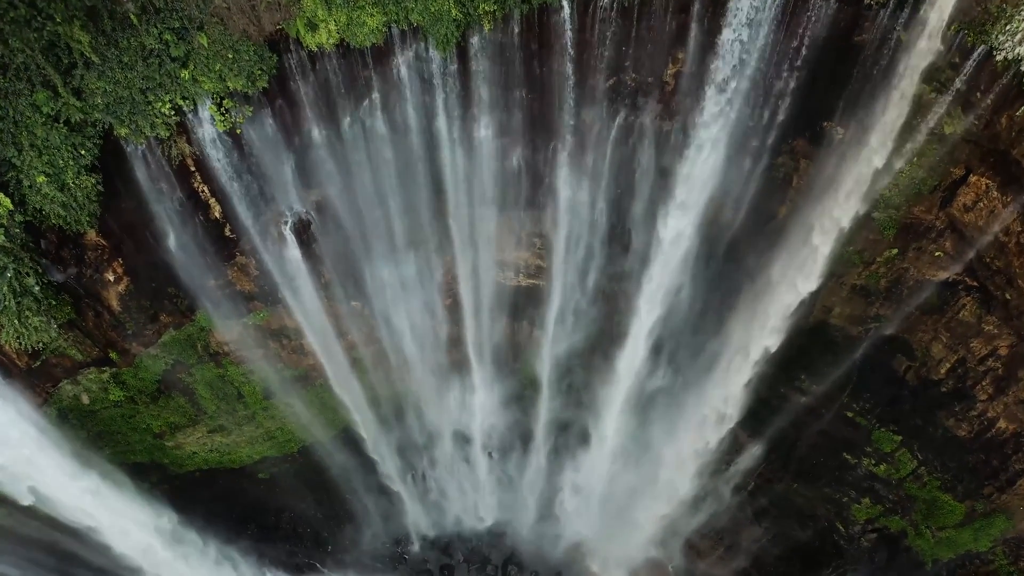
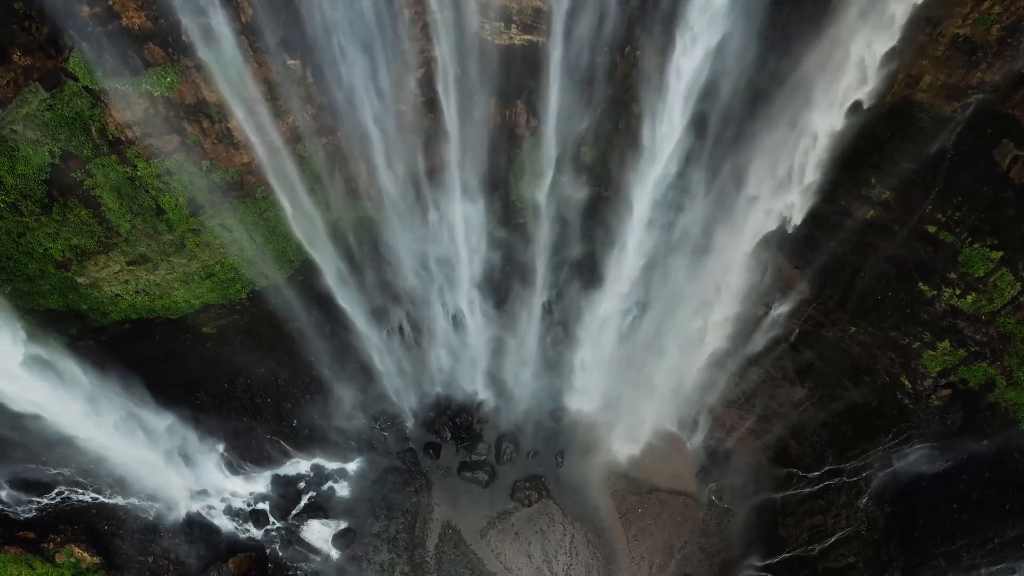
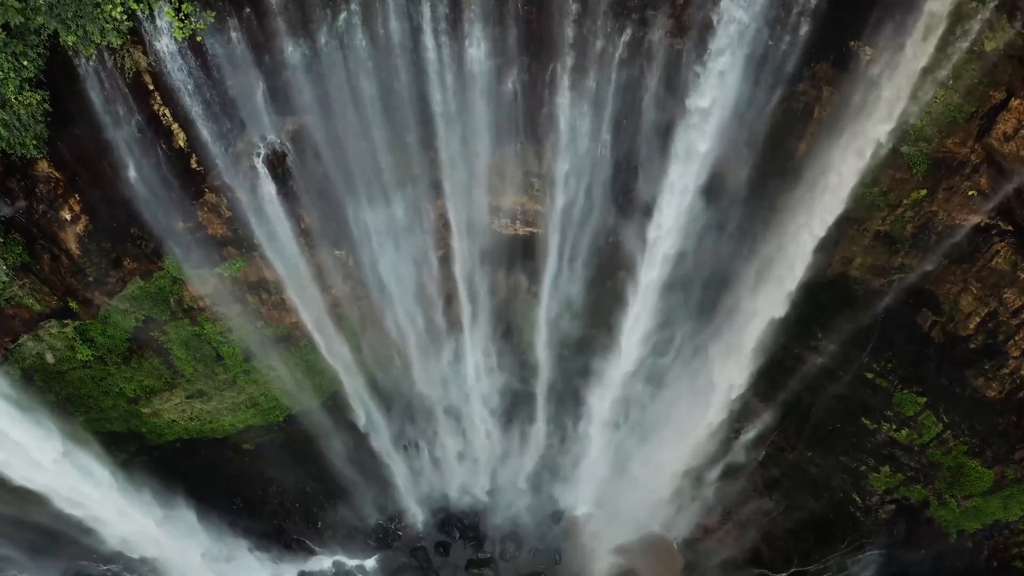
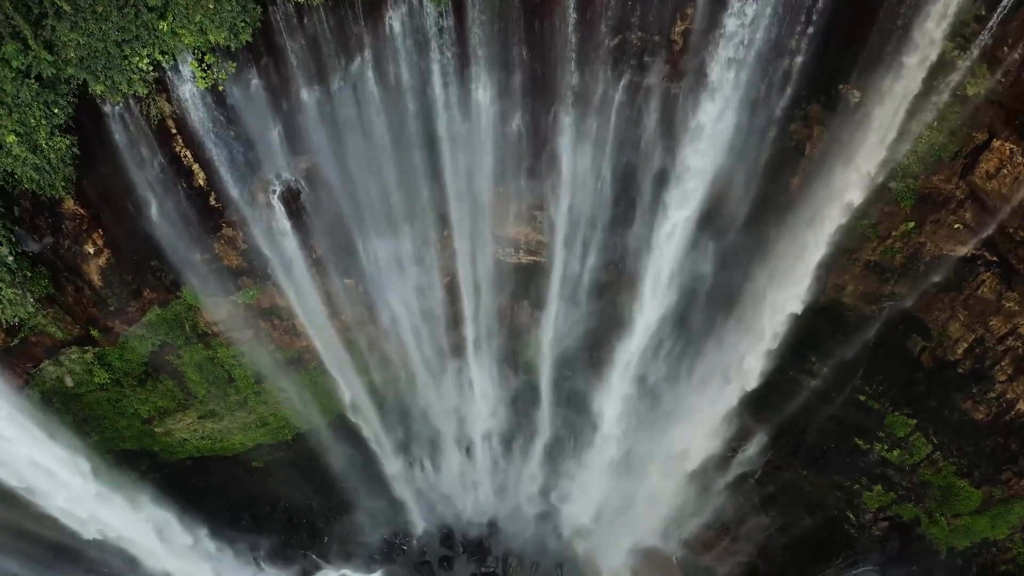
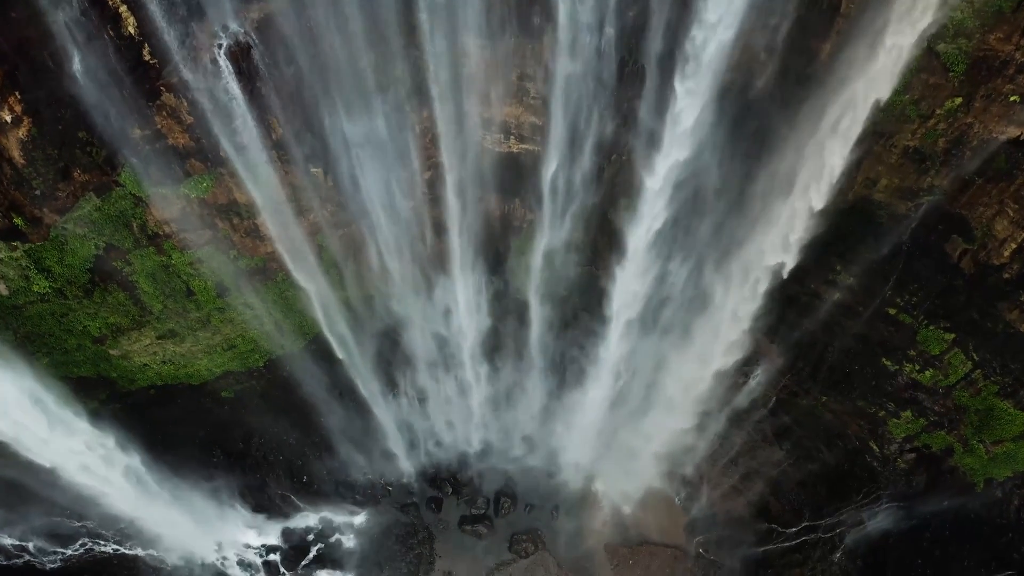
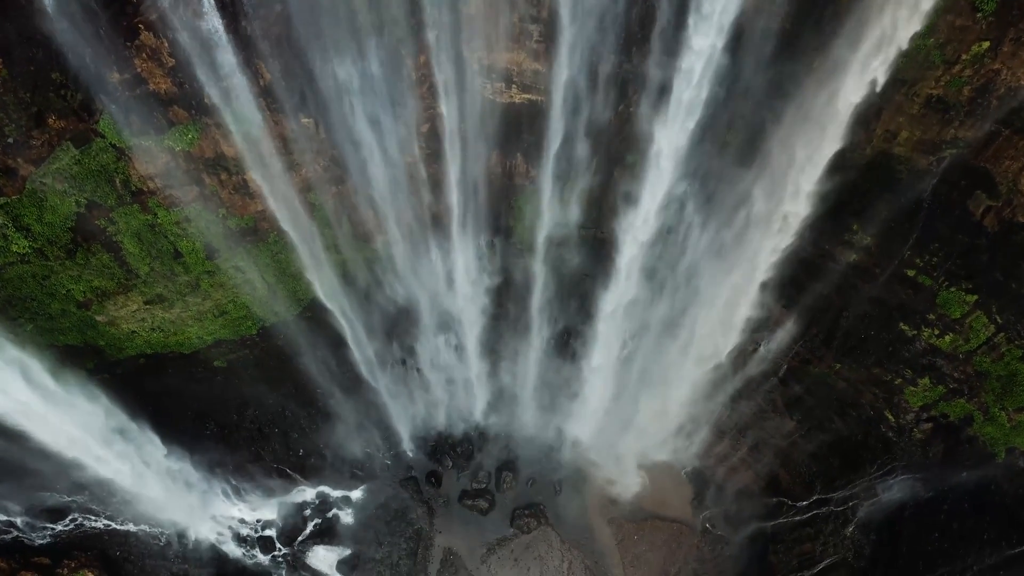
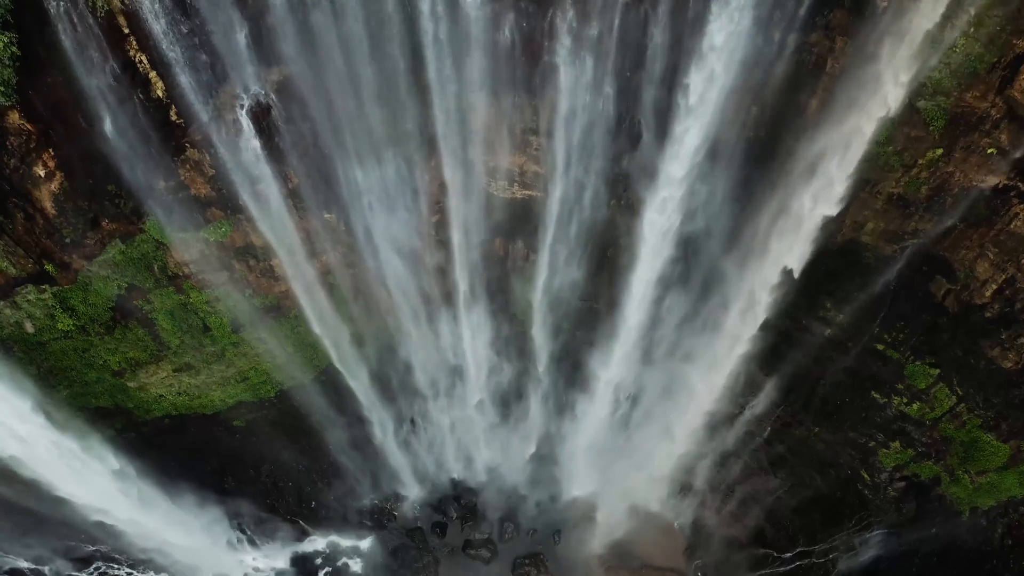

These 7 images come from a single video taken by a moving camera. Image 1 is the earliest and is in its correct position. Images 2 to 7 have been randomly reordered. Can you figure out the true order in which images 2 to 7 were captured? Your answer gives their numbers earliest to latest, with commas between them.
4, 3, 7, 5, 6, 2
